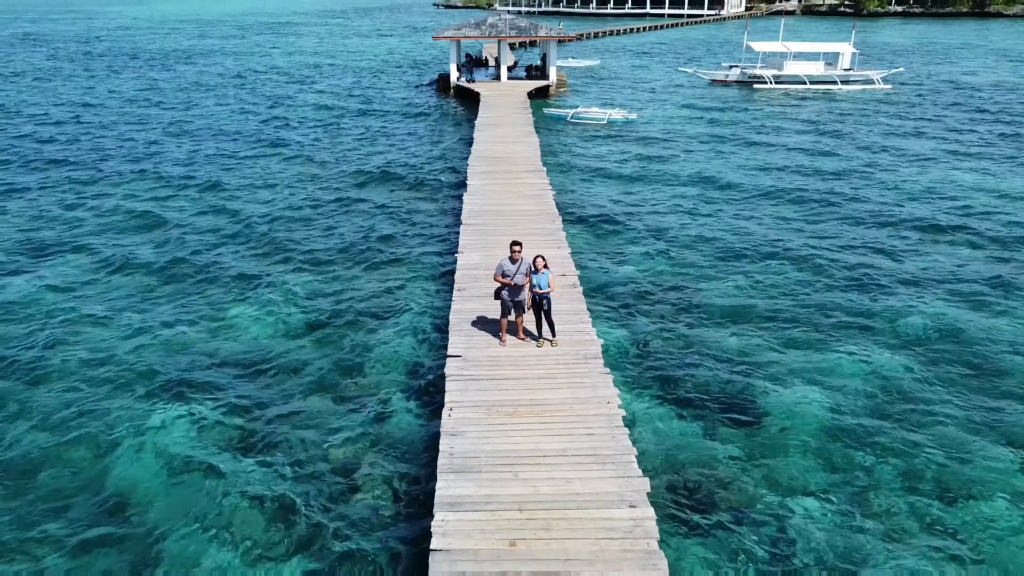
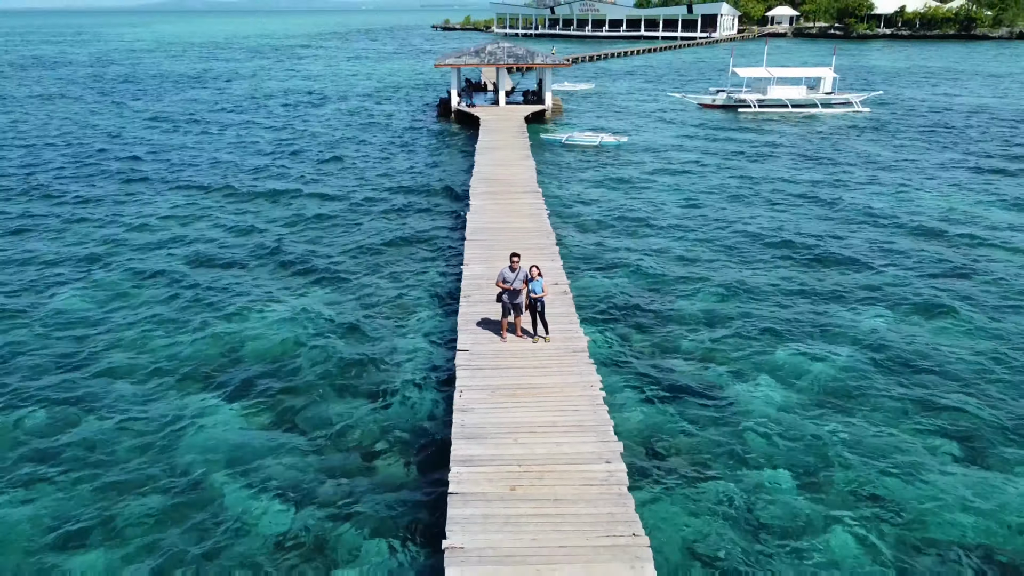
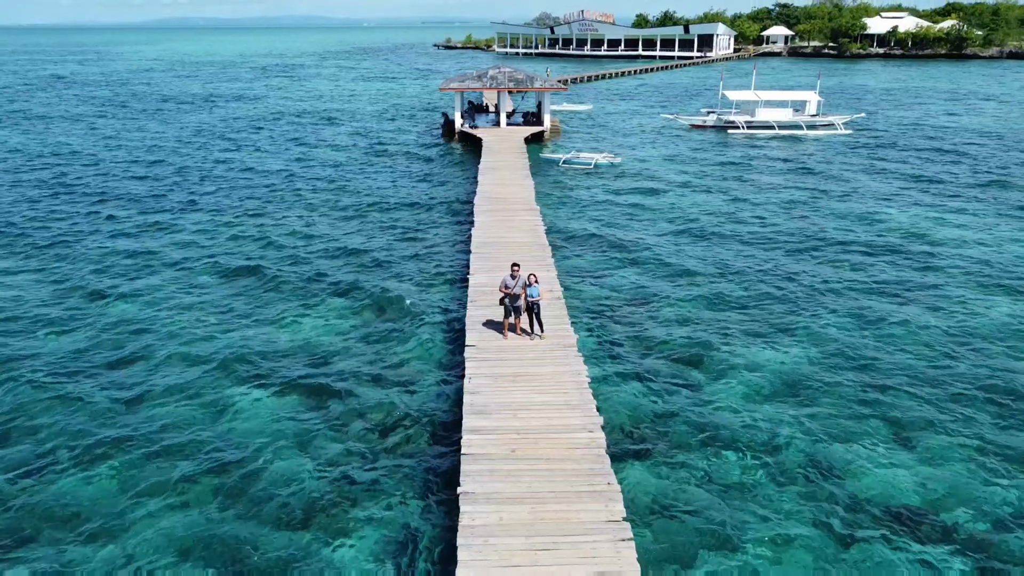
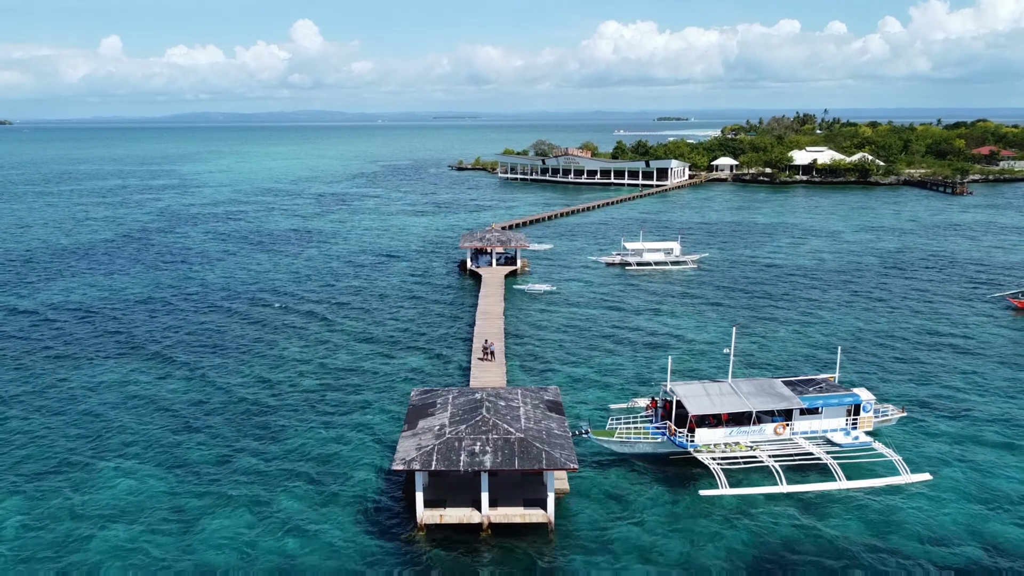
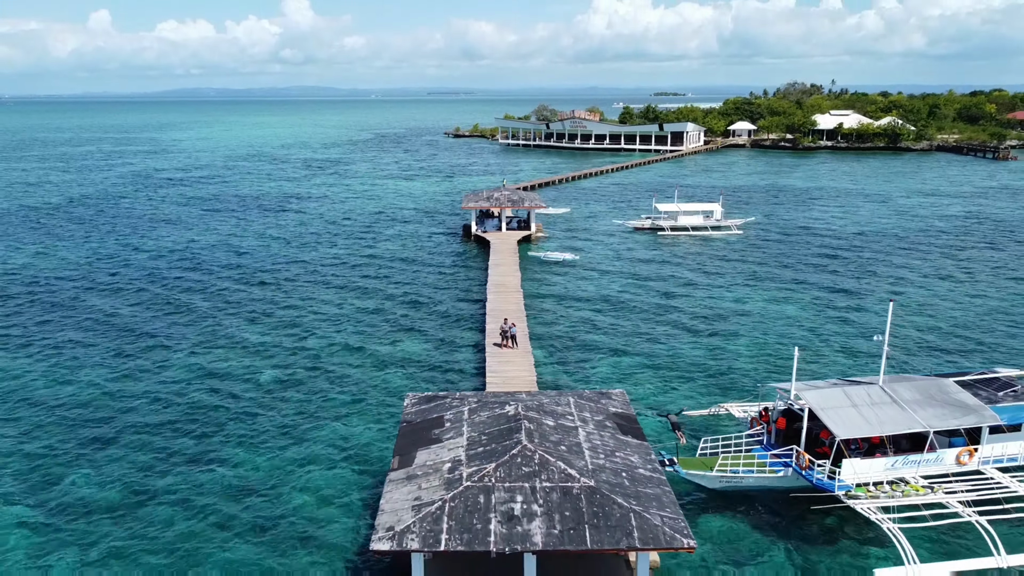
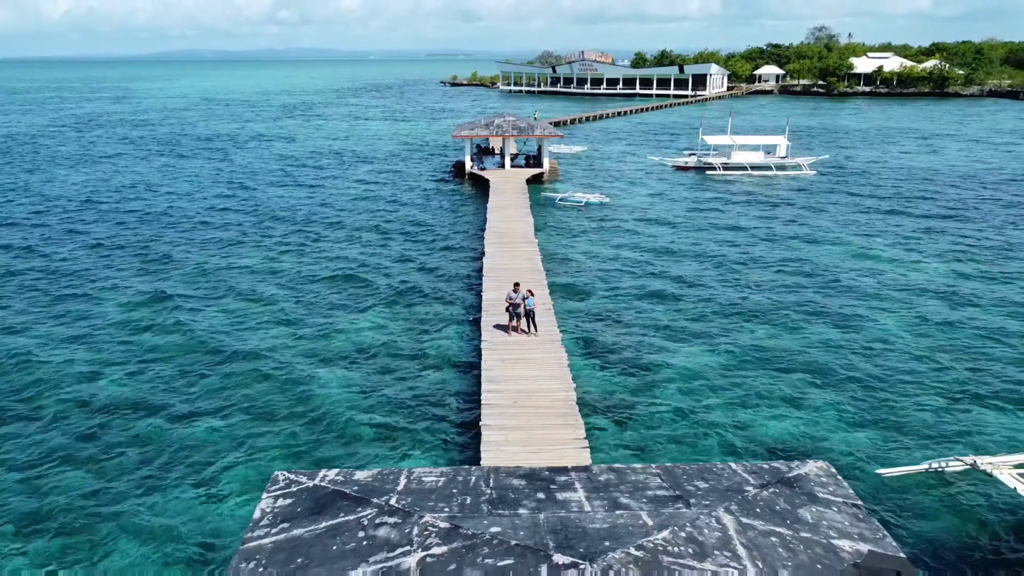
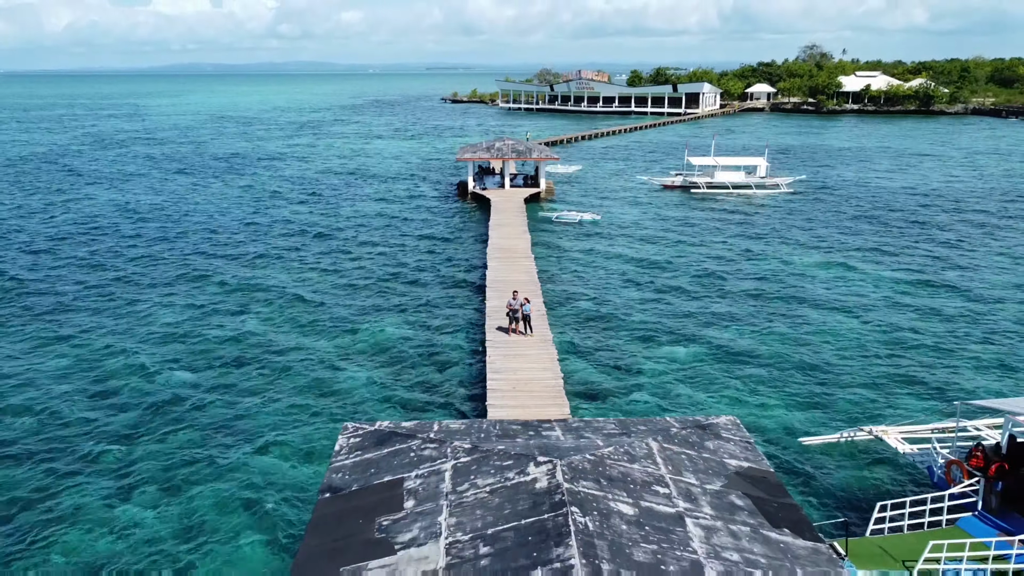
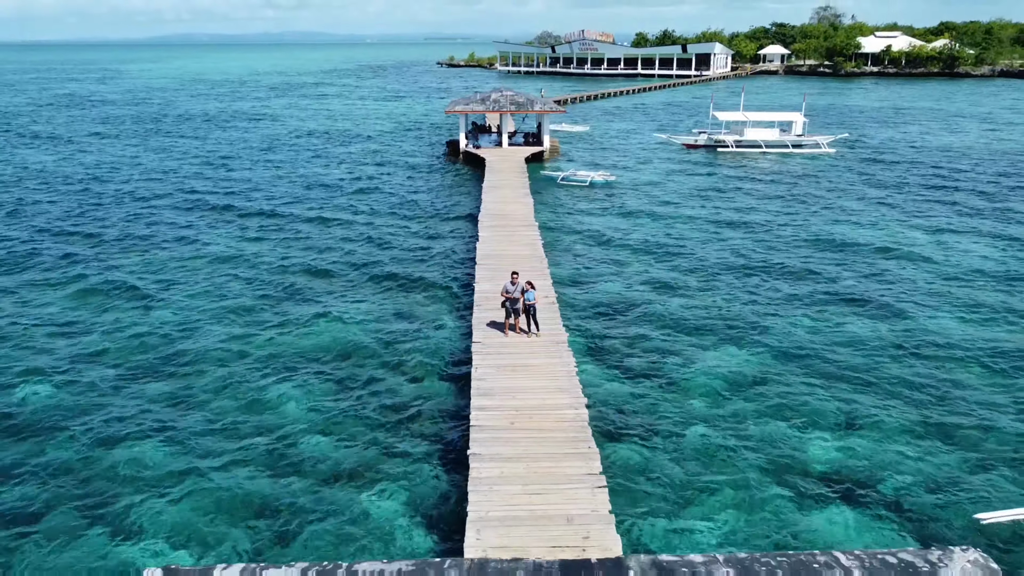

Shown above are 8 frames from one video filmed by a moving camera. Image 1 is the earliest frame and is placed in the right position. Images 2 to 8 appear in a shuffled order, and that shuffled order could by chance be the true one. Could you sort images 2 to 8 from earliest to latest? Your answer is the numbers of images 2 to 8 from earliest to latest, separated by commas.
2, 3, 8, 6, 7, 5, 4
